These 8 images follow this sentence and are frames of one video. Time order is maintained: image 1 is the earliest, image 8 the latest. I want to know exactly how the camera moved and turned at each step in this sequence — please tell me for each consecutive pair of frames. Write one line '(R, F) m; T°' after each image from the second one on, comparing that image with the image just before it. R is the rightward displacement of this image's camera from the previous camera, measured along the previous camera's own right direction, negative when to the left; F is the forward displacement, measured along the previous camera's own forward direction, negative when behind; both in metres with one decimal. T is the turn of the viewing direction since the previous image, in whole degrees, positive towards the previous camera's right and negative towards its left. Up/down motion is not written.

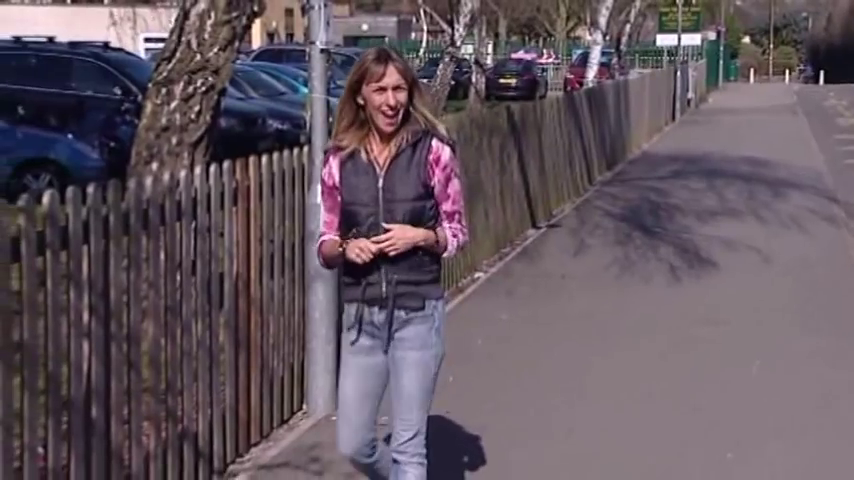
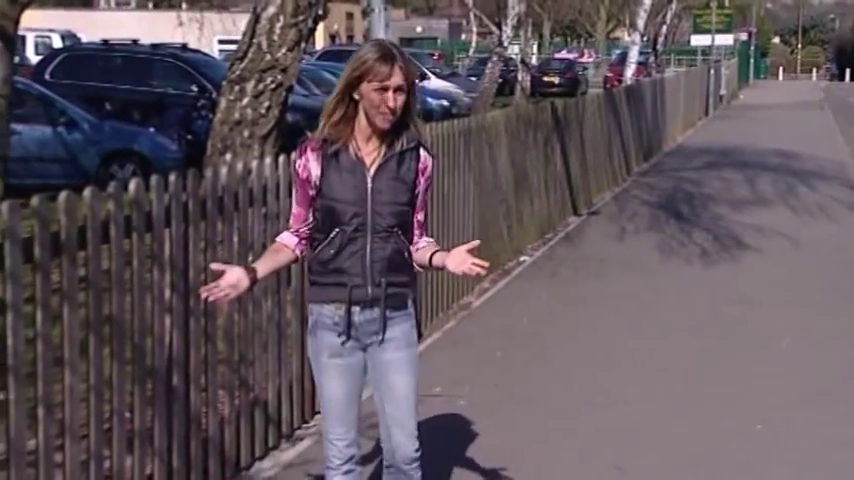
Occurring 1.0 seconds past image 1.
(-0.3, -0.5) m; -1°
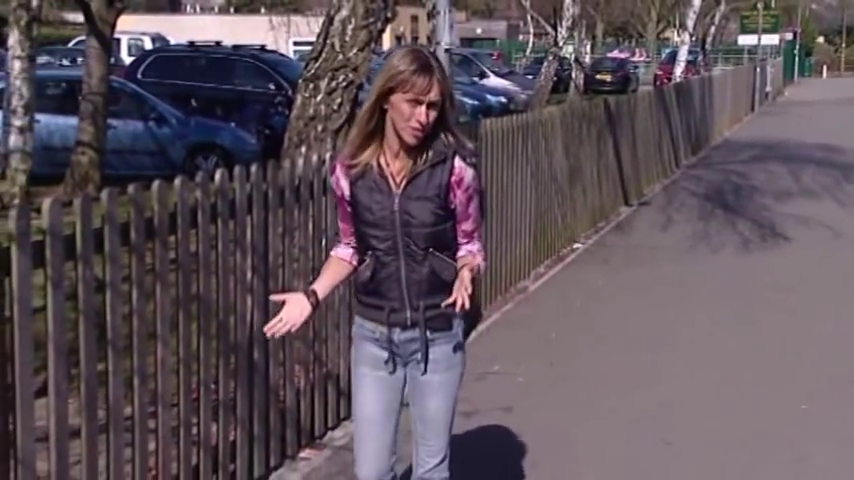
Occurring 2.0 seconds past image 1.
(-0.4, -0.4) m; -2°
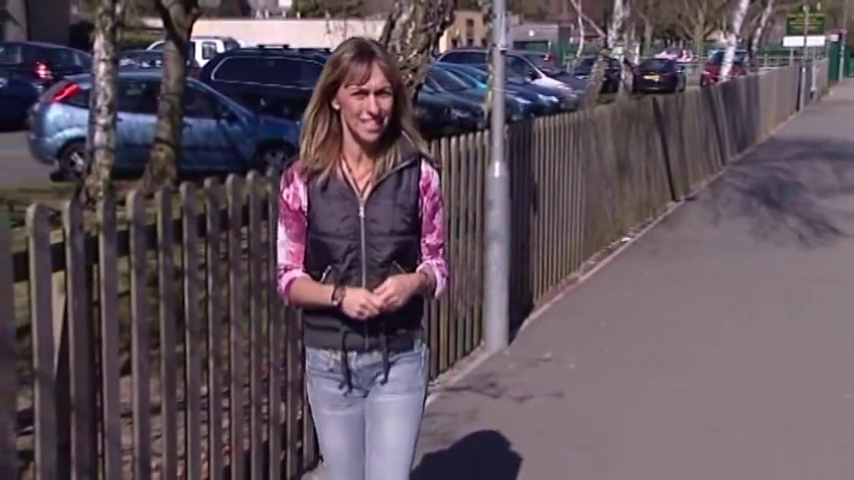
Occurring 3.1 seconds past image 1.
(-0.4, -0.4) m; -2°
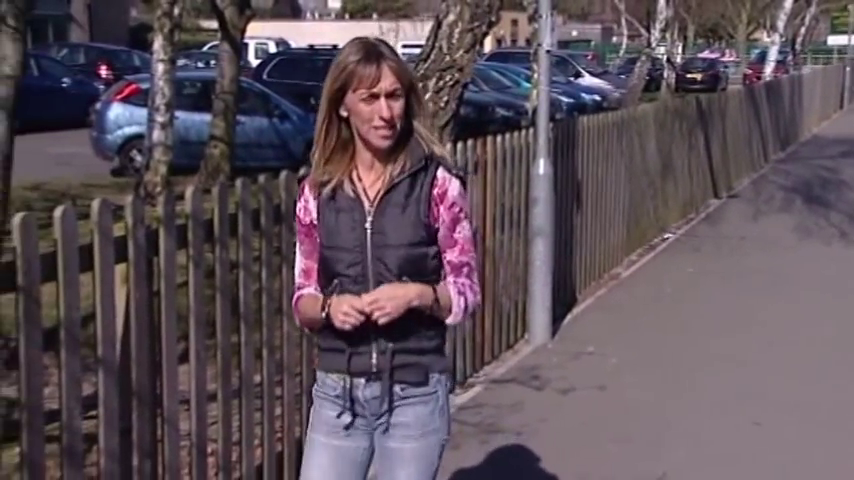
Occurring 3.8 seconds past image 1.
(-0.3, -0.2) m; -2°
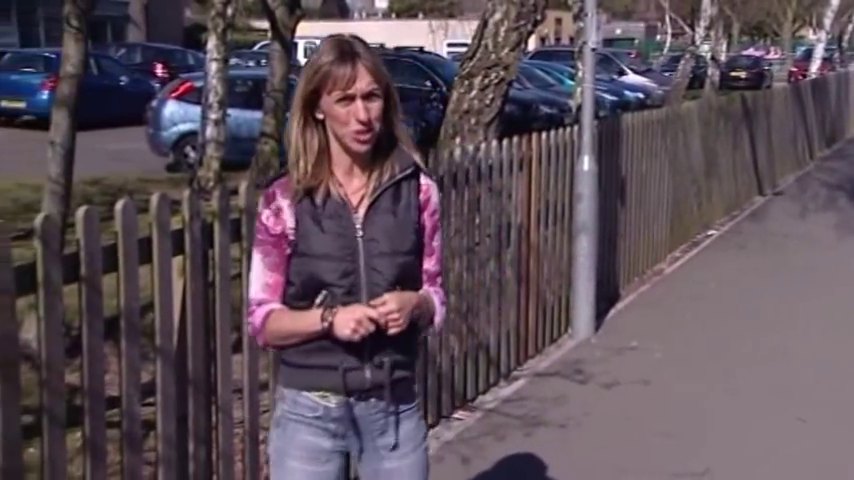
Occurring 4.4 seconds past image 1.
(-0.3, -0.1) m; -2°
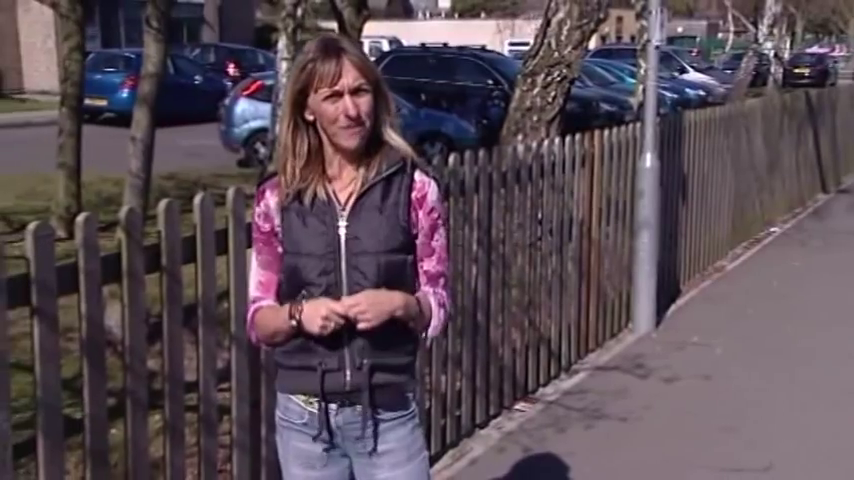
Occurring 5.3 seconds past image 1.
(-0.4, -0.2) m; -2°
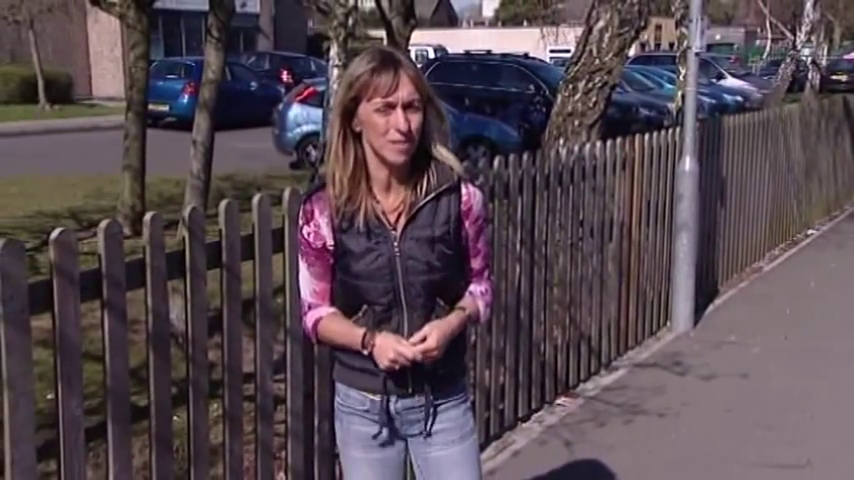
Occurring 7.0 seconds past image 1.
(-0.3, -0.3) m; -2°
